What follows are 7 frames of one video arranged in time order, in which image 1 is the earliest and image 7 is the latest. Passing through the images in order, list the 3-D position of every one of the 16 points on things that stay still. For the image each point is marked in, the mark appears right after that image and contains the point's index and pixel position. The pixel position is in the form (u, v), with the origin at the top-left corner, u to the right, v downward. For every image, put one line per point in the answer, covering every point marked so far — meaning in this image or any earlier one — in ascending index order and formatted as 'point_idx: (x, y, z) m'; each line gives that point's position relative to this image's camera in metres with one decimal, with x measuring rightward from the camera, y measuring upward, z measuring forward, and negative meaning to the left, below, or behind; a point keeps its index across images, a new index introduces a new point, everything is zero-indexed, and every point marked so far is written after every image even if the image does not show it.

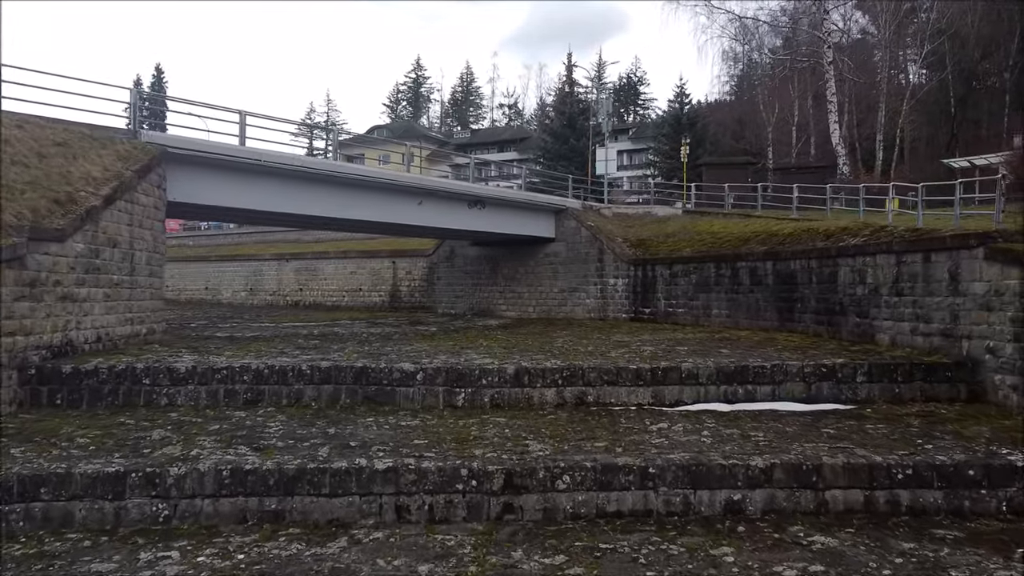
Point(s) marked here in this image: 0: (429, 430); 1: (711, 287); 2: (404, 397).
0: (-0.8, -1.5, +7.7) m
1: (+4.4, 0.0, +16.3) m
2: (-1.3, -1.3, +9.0) m
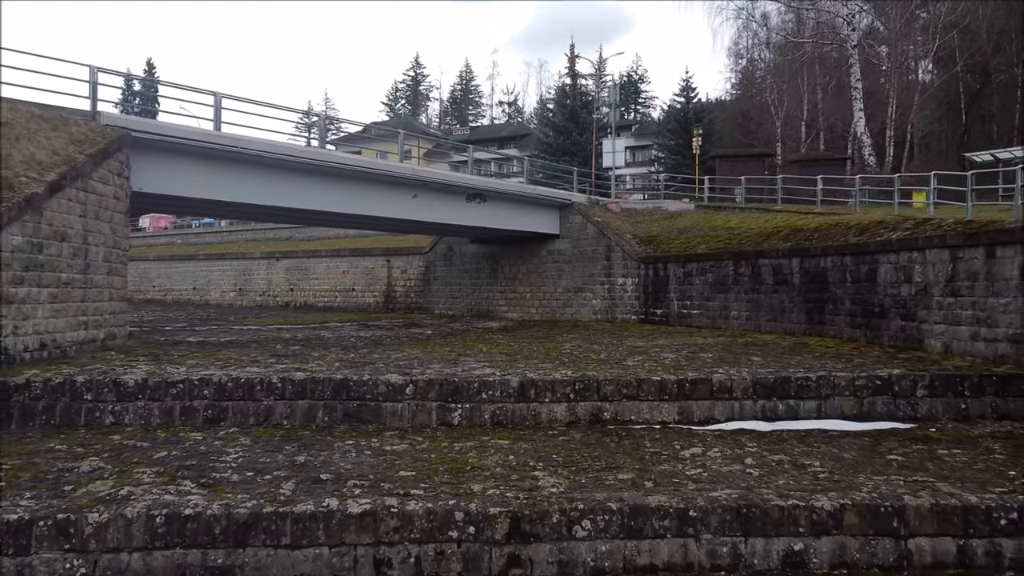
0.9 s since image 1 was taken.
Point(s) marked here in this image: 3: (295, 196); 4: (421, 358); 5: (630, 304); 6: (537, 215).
0: (-0.8, -1.5, +6.5) m
1: (+4.4, 0.0, +15.1) m
2: (-1.3, -1.3, +7.8) m
3: (-4.2, +1.8, +14.4) m
4: (-1.2, -0.9, +9.8) m
5: (+2.8, -0.4, +17.6) m
6: (+0.6, +1.9, +19.4) m
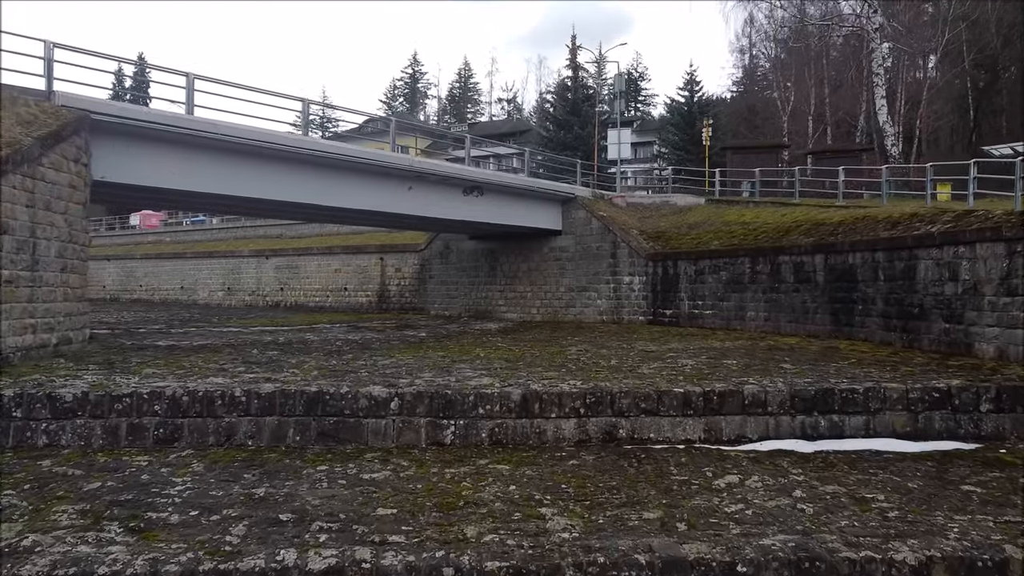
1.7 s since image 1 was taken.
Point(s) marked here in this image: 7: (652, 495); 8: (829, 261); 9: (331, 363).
0: (-0.8, -1.5, +5.4) m
1: (+4.4, +0.1, +14.0) m
2: (-1.2, -1.3, +6.7) m
3: (-4.2, +1.8, +13.3) m
4: (-1.2, -0.9, +8.8) m
5: (+2.8, -0.4, +16.5) m
6: (+0.6, +2.0, +18.4) m
7: (+1.0, -1.5, +5.3) m
8: (+5.2, +0.4, +12.1) m
9: (-2.2, -0.9, +9.0) m
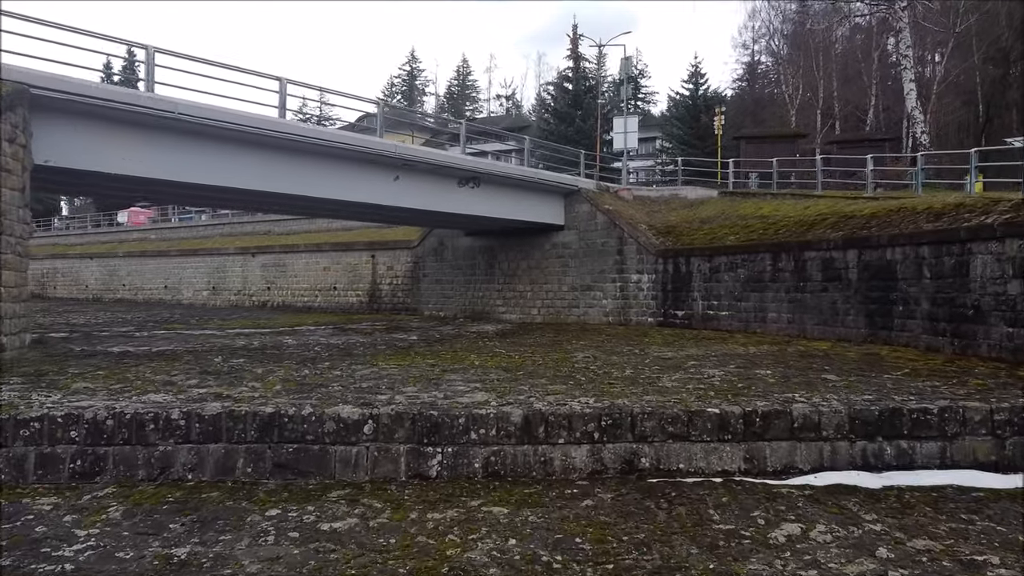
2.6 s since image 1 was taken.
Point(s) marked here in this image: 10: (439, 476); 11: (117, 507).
0: (-0.8, -1.5, +4.2) m
1: (+4.4, +0.1, +12.8) m
2: (-1.2, -1.3, +5.5) m
3: (-4.2, +1.8, +12.1) m
4: (-1.2, -0.9, +7.5) m
5: (+2.8, -0.3, +15.3) m
6: (+0.6, +2.0, +17.1) m
7: (+1.0, -1.5, +4.1) m
8: (+5.2, +0.5, +10.9) m
9: (-2.2, -0.9, +7.7) m
10: (-0.5, -1.4, +5.5) m
11: (-2.5, -1.4, +4.8) m
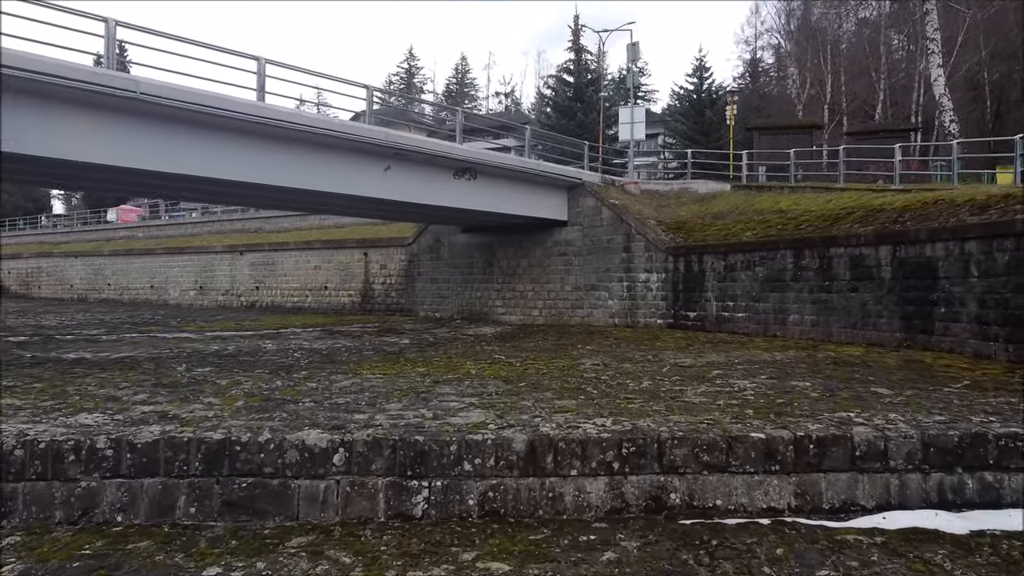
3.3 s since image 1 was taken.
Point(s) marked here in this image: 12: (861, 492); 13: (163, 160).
0: (-0.8, -1.5, +3.2) m
1: (+4.4, +0.1, +11.8) m
2: (-1.2, -1.3, +4.5) m
3: (-4.2, +1.8, +11.1) m
4: (-1.2, -0.9, +6.6) m
5: (+2.8, -0.3, +14.3) m
6: (+0.6, +2.0, +16.1) m
7: (+1.0, -1.5, +3.1) m
8: (+5.2, +0.5, +9.9) m
9: (-2.2, -0.9, +6.7) m
10: (-0.5, -1.4, +4.5) m
11: (-2.5, -1.4, +3.8) m
12: (+2.2, -1.3, +4.7) m
13: (-4.8, +1.7, +10.3) m
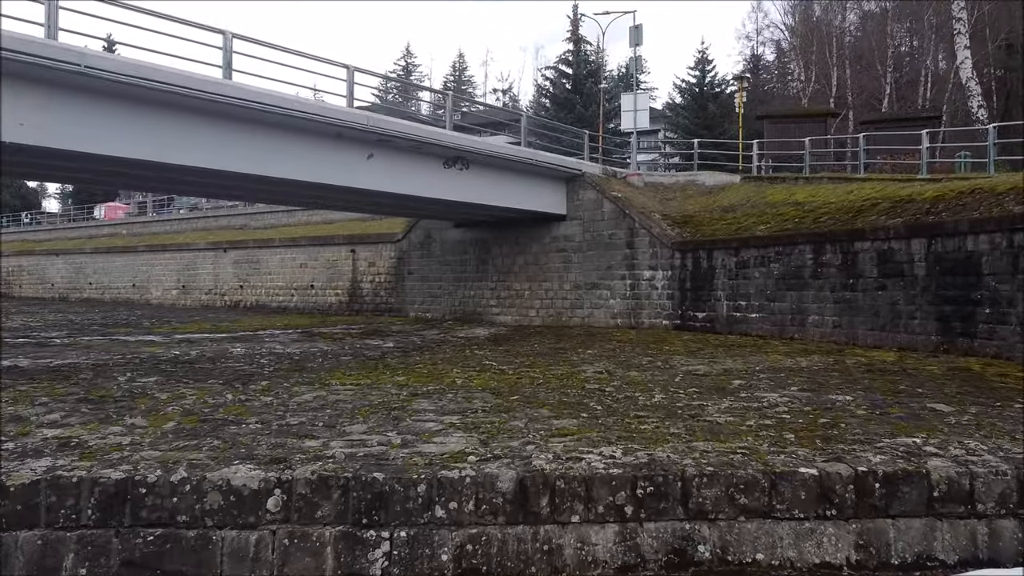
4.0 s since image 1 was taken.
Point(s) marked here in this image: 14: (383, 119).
0: (-0.8, -1.4, +2.2) m
1: (+4.3, +0.1, +10.8) m
2: (-1.3, -1.3, +3.5) m
3: (-4.3, +1.9, +10.1) m
4: (-1.3, -0.9, +5.5) m
5: (+2.7, -0.3, +13.3) m
6: (+0.5, +2.0, +15.1) m
7: (+0.9, -1.4, +2.1) m
8: (+5.1, +0.5, +9.0) m
9: (-2.3, -0.9, +5.7) m
10: (-0.6, -1.4, +3.5) m
11: (-2.6, -1.4, +2.8) m
12: (+2.1, -1.3, +3.7) m
13: (-4.9, +1.8, +9.3) m
14: (-2.0, +2.6, +11.8) m
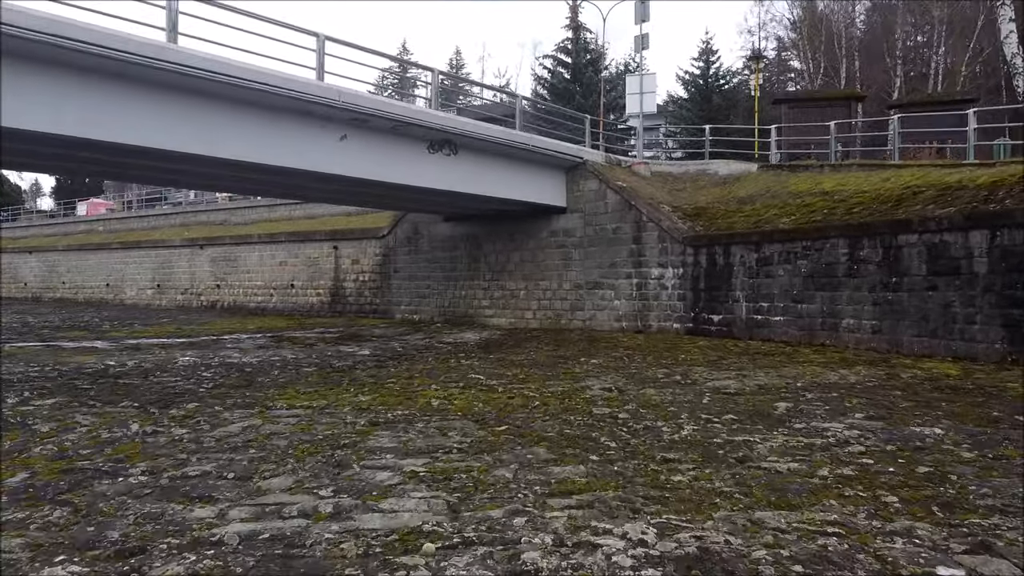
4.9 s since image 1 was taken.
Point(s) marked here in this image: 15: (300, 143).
0: (-0.9, -1.4, +0.8) m
1: (+4.2, +0.1, +9.5) m
2: (-1.4, -1.3, +2.1) m
3: (-4.4, +1.9, +8.7) m
4: (-1.4, -0.9, +4.2) m
5: (+2.6, -0.3, +12.0) m
6: (+0.4, +2.0, +13.8) m
7: (+0.9, -1.4, +0.7) m
8: (+5.0, +0.5, +7.6) m
9: (-2.4, -0.9, +4.4) m
10: (-0.7, -1.4, +2.2) m
11: (-2.7, -1.4, +1.4) m
12: (+2.0, -1.3, +2.3) m
13: (-4.9, +1.8, +7.9) m
14: (-2.1, +2.6, +10.5) m
15: (-3.0, +2.0, +10.6) m
